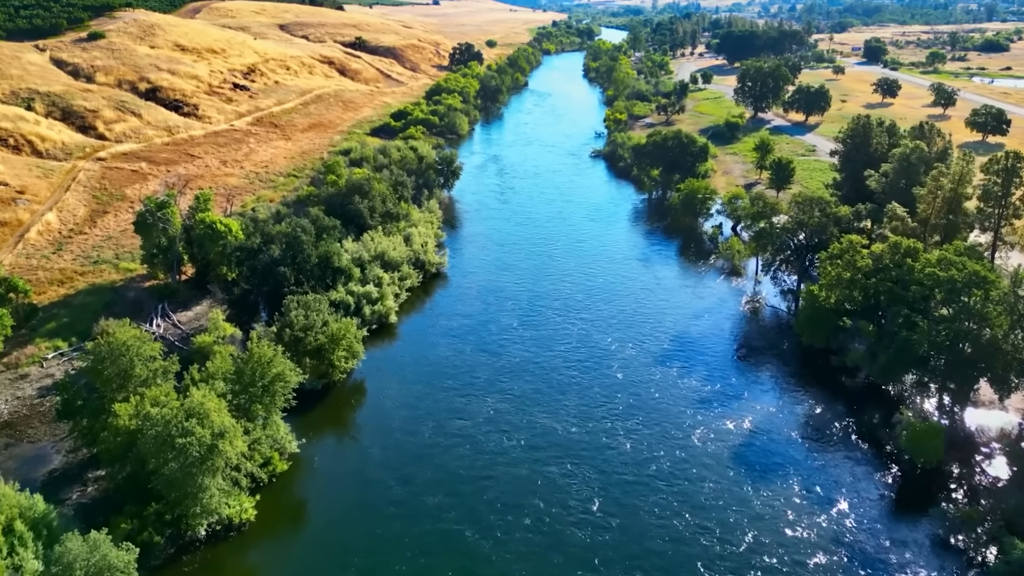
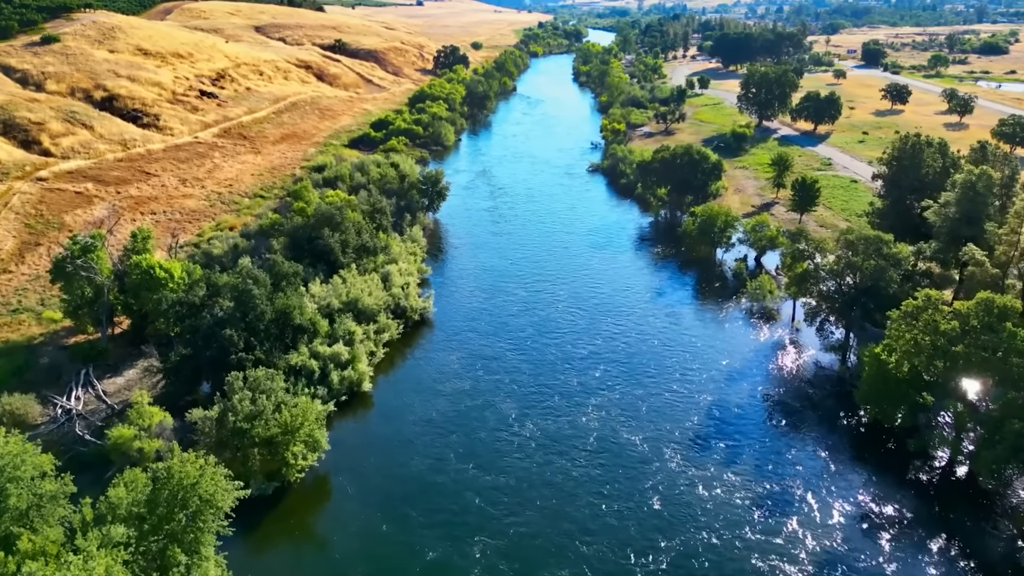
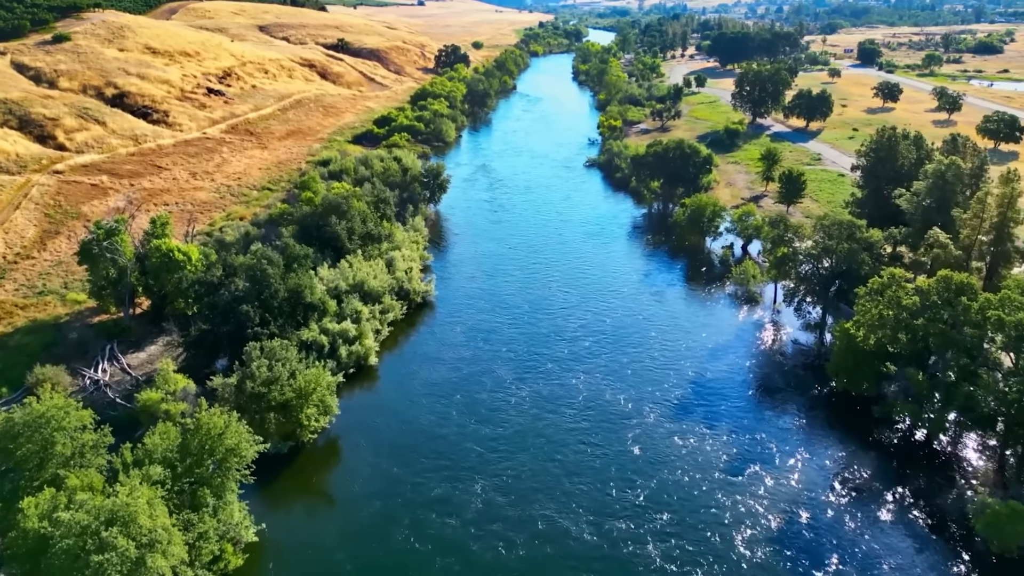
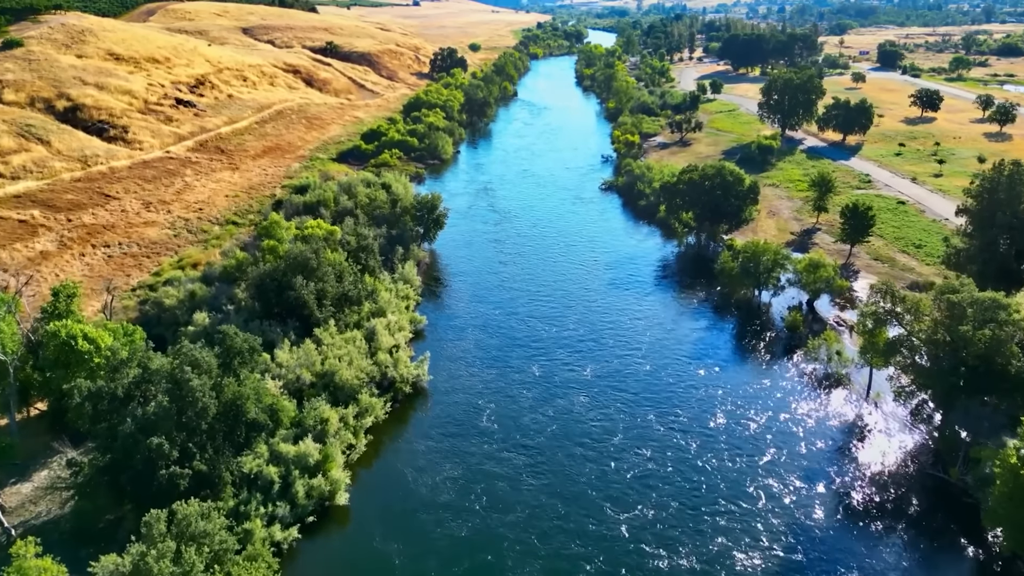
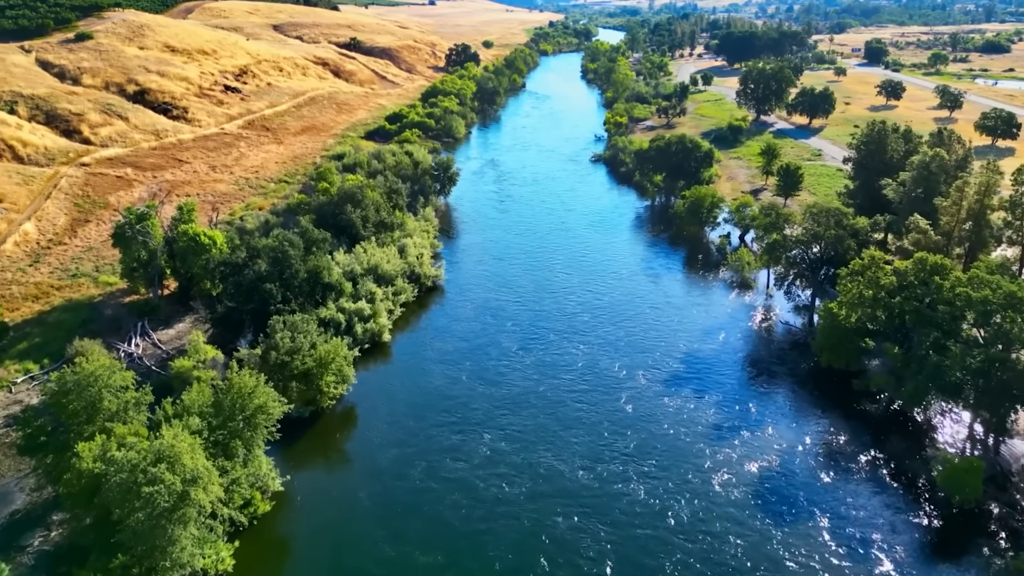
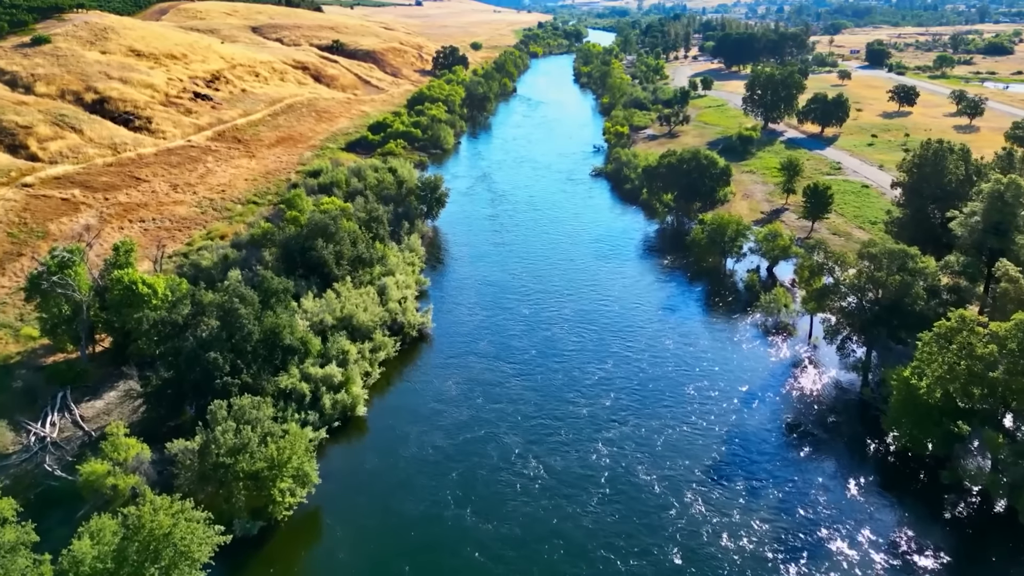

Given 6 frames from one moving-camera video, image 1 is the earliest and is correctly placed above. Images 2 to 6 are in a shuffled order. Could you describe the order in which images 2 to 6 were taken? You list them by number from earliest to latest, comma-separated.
5, 3, 2, 6, 4
